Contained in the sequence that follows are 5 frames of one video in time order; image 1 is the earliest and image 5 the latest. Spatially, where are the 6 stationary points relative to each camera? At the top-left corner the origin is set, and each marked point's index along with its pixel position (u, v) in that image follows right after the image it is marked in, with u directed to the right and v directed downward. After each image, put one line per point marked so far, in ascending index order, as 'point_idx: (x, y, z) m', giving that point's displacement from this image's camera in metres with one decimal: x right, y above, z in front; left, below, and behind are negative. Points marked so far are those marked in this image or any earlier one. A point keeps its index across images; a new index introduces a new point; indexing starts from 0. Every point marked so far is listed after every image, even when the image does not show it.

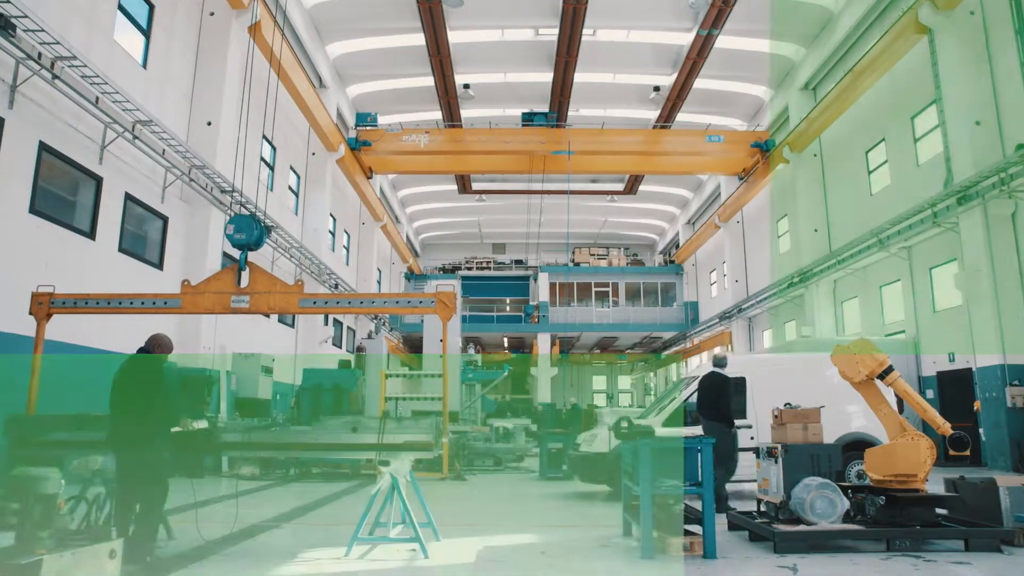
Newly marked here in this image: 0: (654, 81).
0: (+4.0, +5.9, +17.6) m
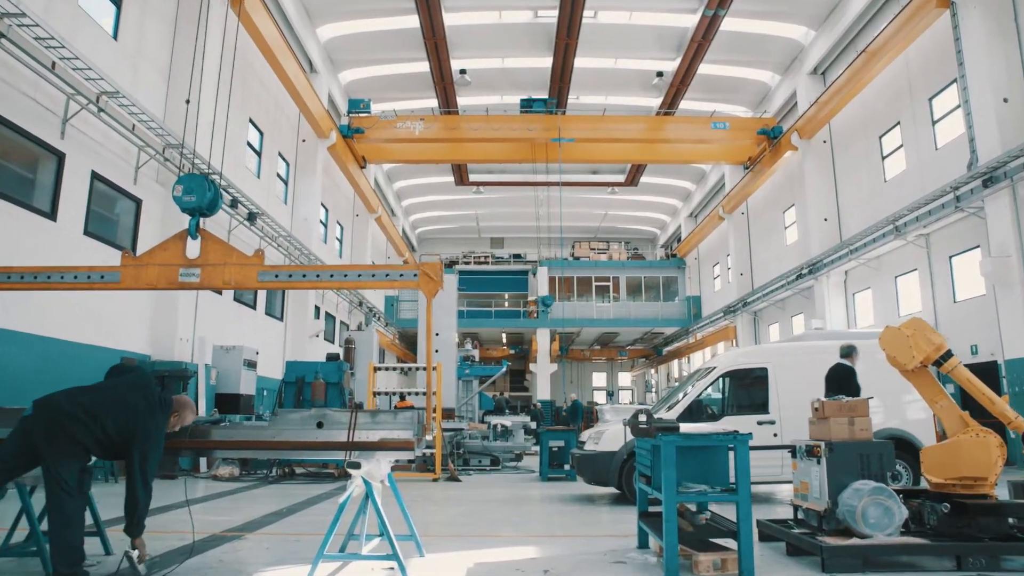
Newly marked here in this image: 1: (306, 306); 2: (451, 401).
0: (+4.0, +6.1, +17.0) m
1: (-4.9, -0.4, +14.6) m
2: (-1.1, -2.1, +11.4) m
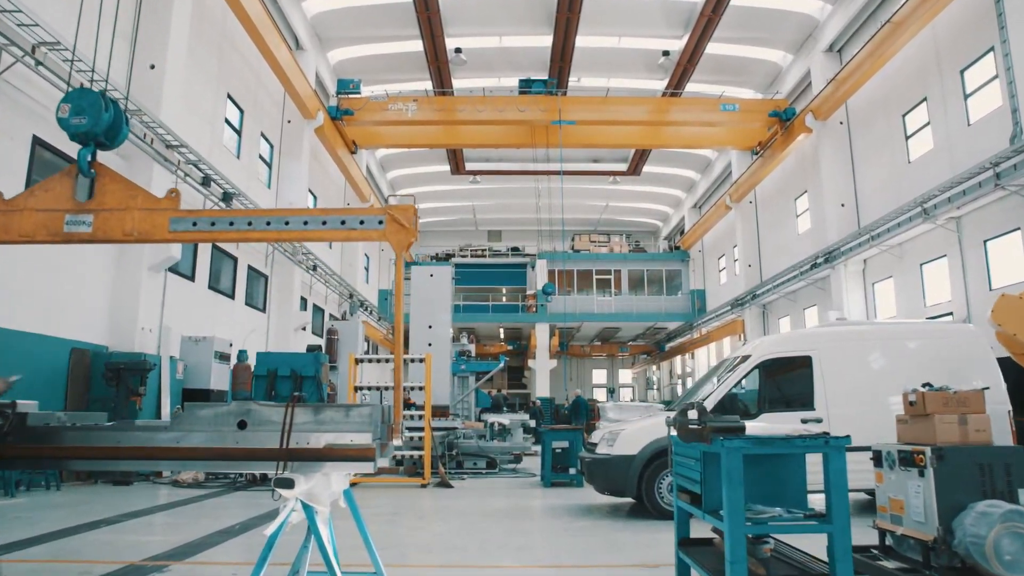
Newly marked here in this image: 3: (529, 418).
0: (+3.9, +6.3, +16.1) m
1: (-4.9, -0.2, +13.7) m
2: (-1.2, -1.9, +10.6) m
3: (+0.3, -2.3, +10.9) m
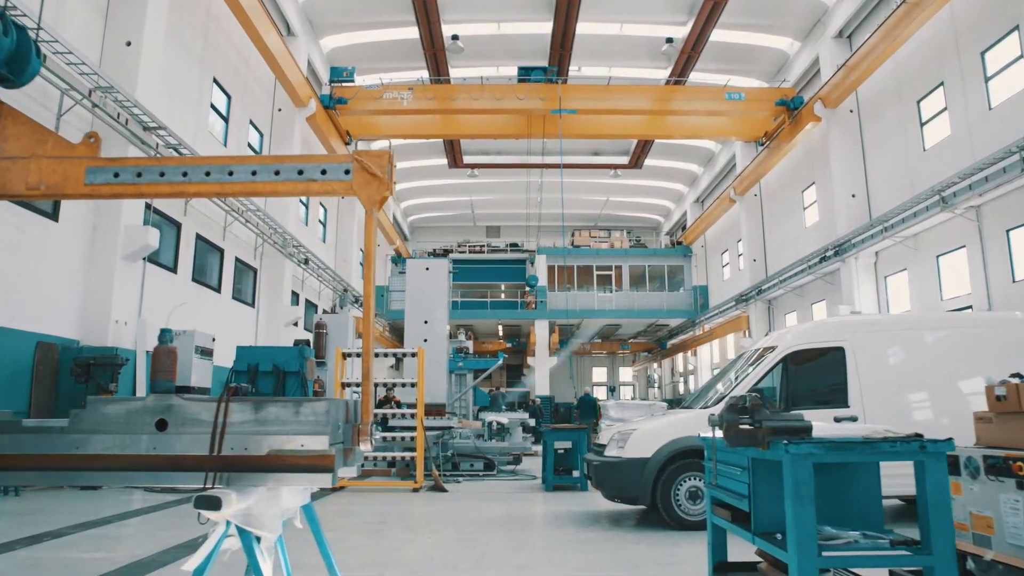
0: (+3.9, +6.4, +15.6) m
1: (-4.9, -0.1, +13.2) m
2: (-1.2, -1.7, +10.1) m
3: (+0.3, -2.2, +10.4) m
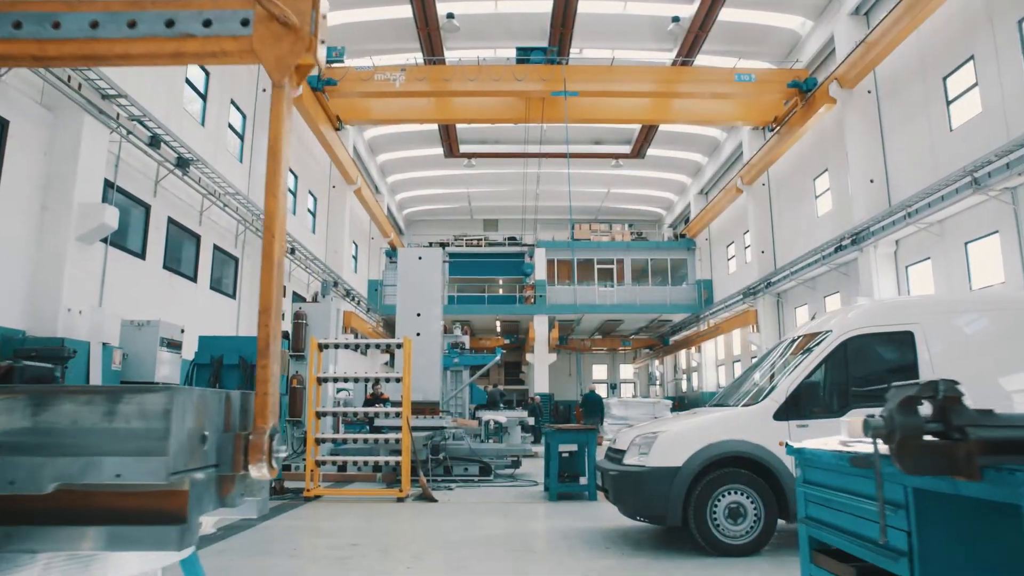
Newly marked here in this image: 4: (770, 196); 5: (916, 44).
0: (+3.8, +6.6, +14.8) m
1: (-5.0, +0.1, +12.4) m
2: (-1.2, -1.6, +9.3) m
3: (+0.2, -2.0, +9.6) m
4: (+7.6, +2.7, +18.3) m
5: (+7.7, +4.6, +11.8) m
